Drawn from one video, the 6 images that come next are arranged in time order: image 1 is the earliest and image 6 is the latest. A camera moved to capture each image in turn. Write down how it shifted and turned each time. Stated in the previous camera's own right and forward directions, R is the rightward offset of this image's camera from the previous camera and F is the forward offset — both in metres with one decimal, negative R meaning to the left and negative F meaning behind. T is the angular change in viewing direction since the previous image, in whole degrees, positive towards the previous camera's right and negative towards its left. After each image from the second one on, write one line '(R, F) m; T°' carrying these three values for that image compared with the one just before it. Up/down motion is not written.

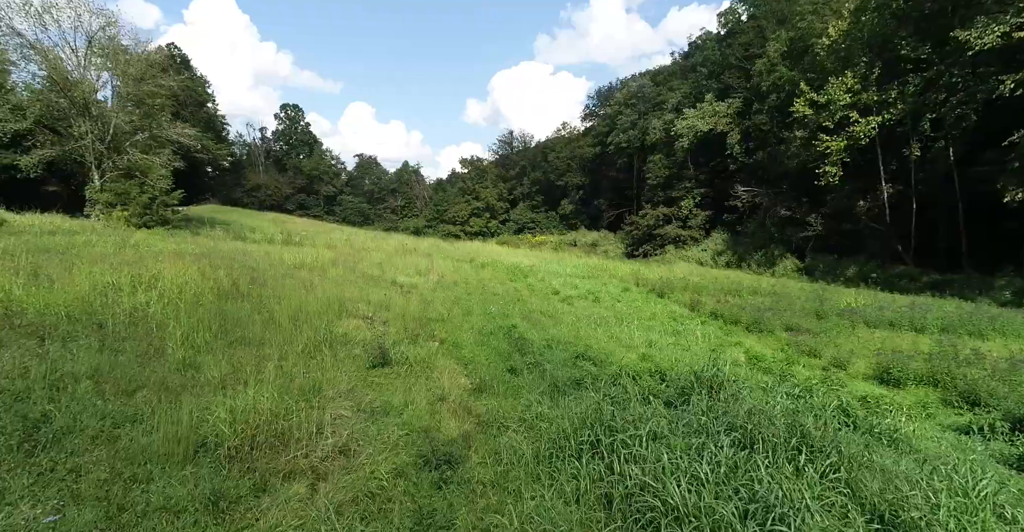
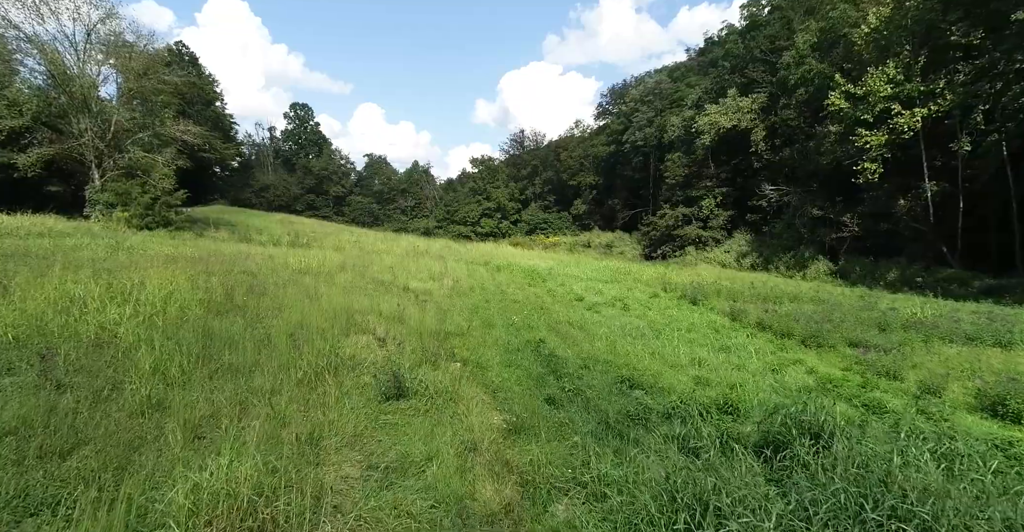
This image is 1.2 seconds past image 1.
(-0.3, +1.1) m; -1°
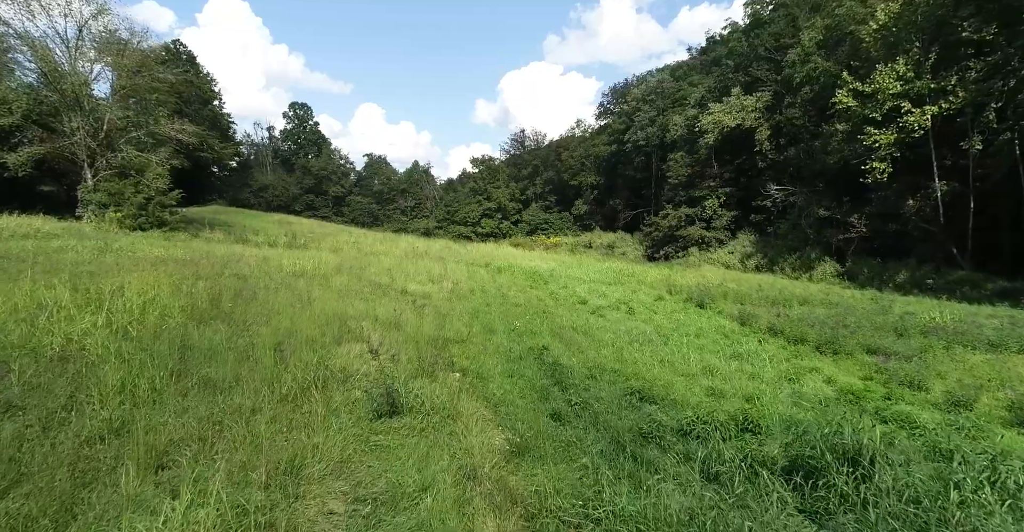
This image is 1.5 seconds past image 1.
(0.0, +0.4) m; 0°
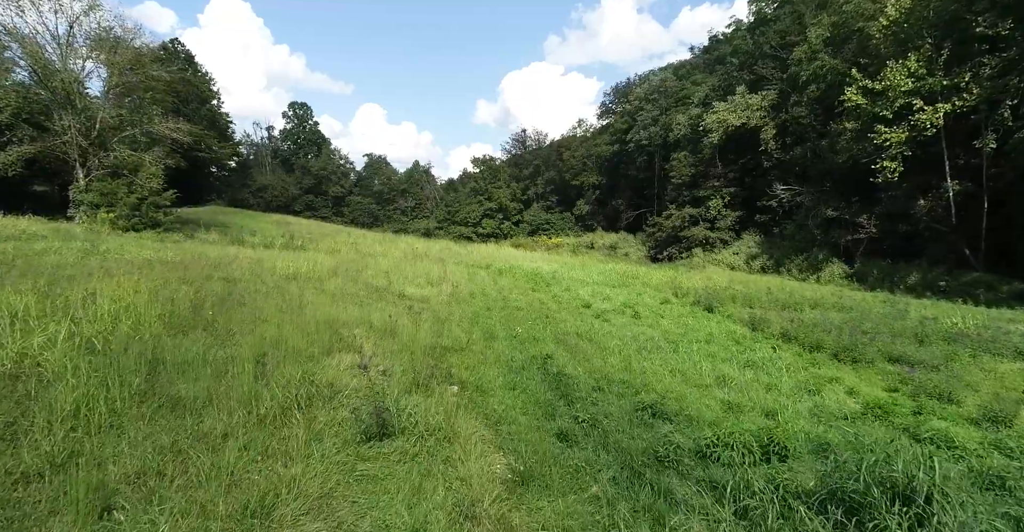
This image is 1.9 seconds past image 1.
(0.0, +0.5) m; 0°
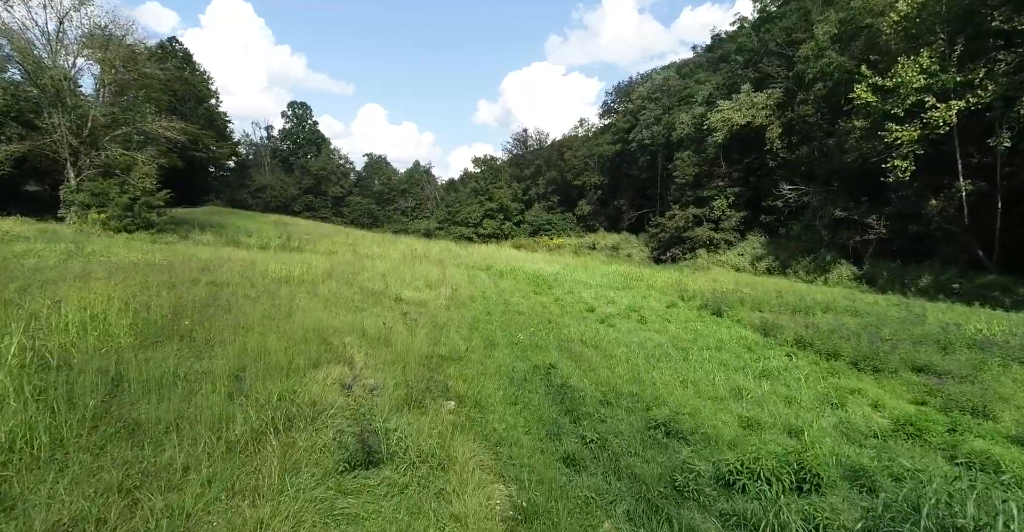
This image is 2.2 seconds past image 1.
(0.0, +0.5) m; 0°
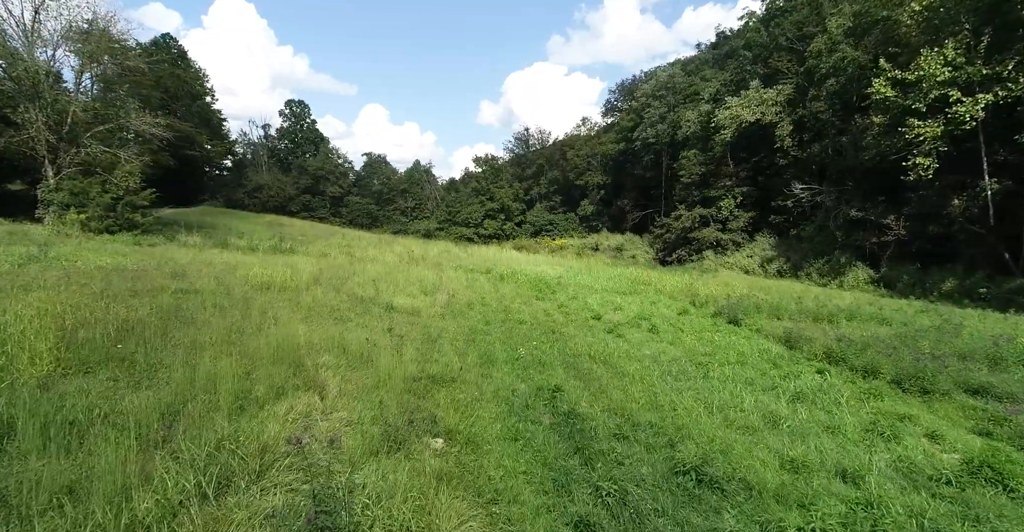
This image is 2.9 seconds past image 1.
(0.0, +0.9) m; 0°
